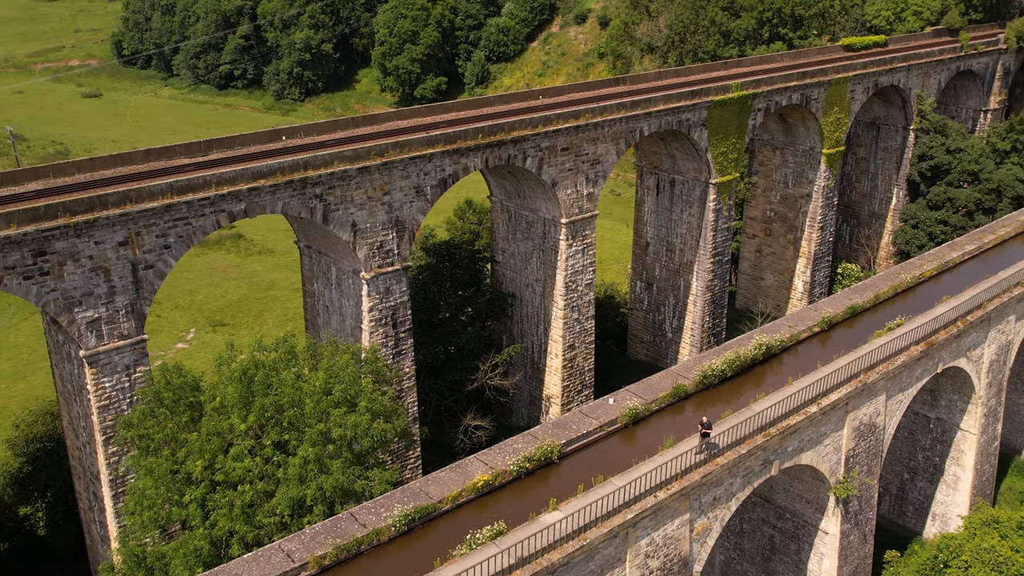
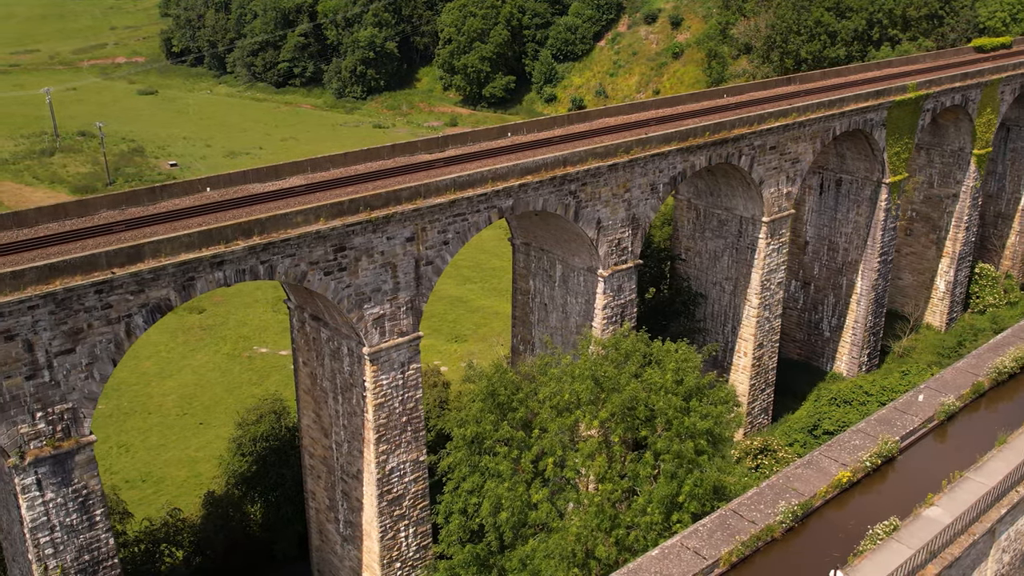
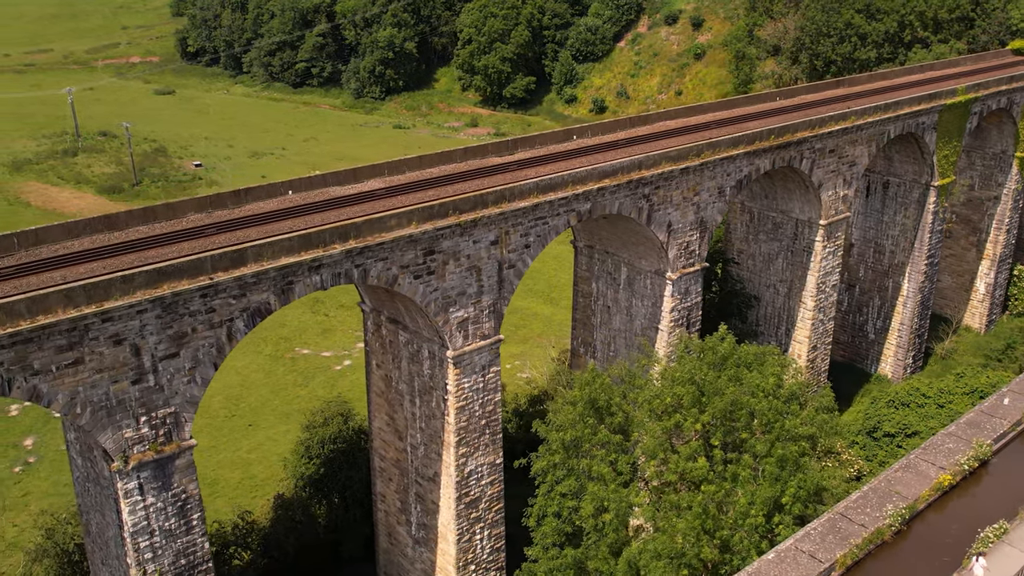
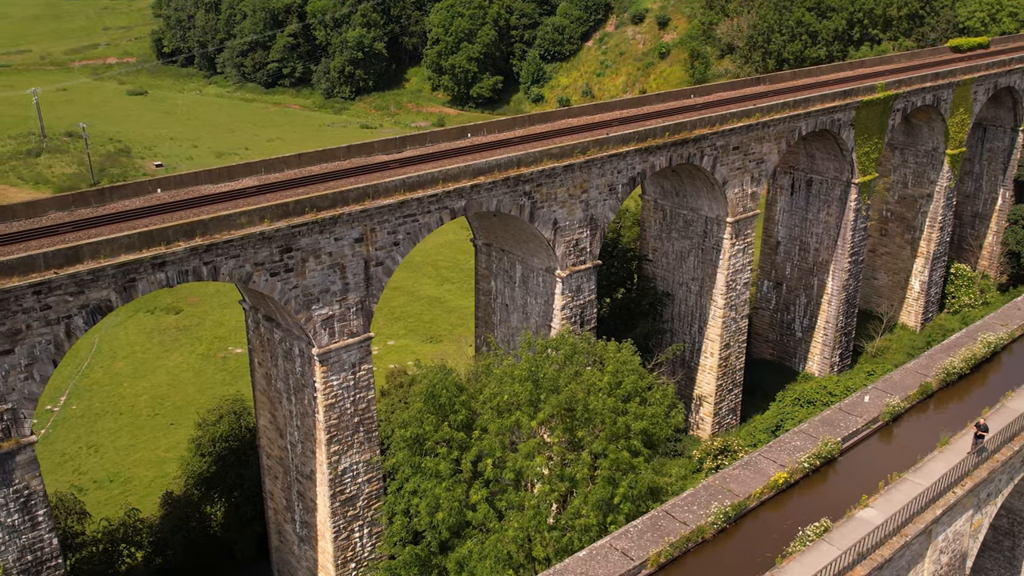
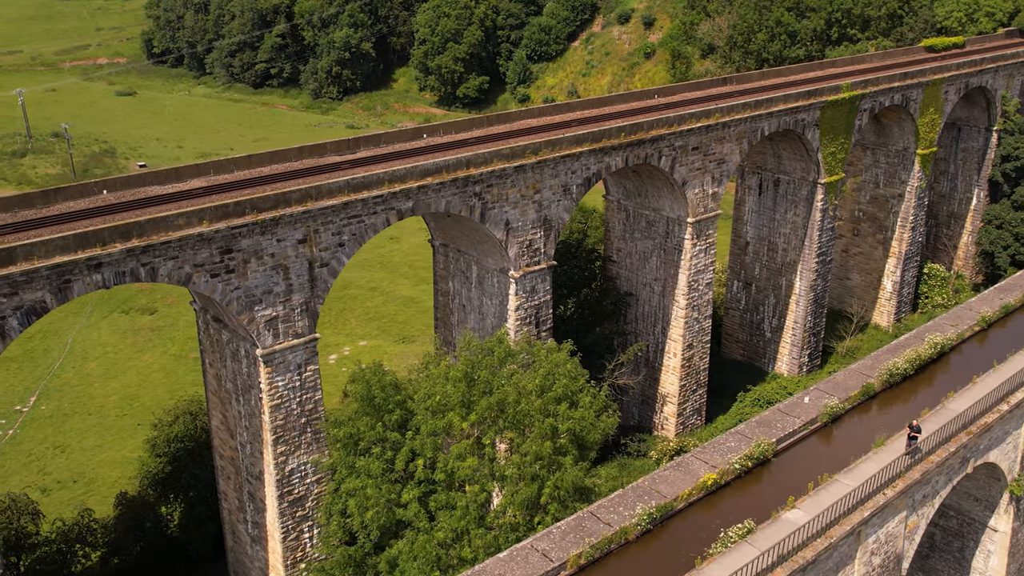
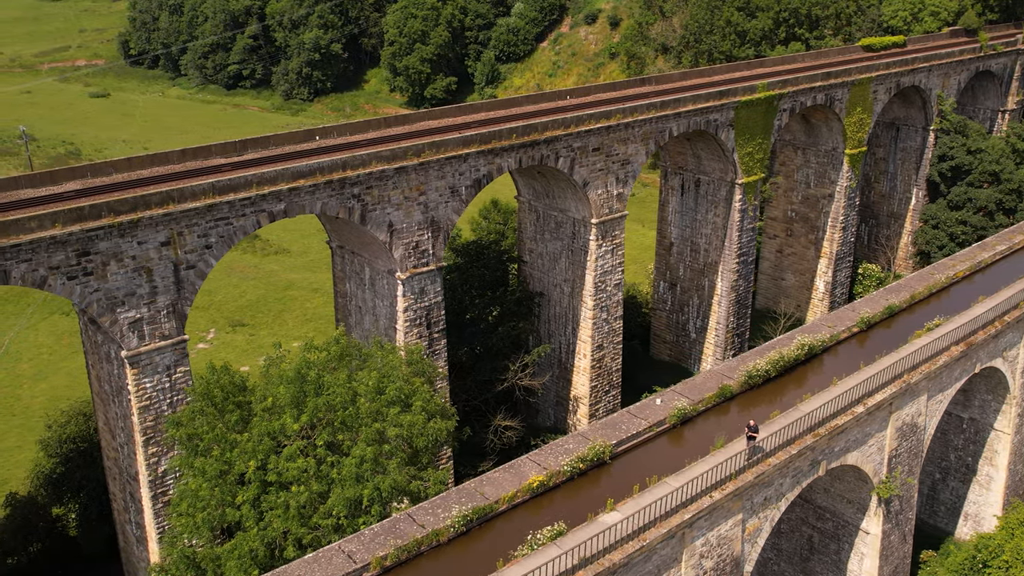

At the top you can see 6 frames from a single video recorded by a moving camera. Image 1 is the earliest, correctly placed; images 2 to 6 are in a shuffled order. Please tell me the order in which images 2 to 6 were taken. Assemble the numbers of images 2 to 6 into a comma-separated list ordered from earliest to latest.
6, 5, 4, 2, 3
